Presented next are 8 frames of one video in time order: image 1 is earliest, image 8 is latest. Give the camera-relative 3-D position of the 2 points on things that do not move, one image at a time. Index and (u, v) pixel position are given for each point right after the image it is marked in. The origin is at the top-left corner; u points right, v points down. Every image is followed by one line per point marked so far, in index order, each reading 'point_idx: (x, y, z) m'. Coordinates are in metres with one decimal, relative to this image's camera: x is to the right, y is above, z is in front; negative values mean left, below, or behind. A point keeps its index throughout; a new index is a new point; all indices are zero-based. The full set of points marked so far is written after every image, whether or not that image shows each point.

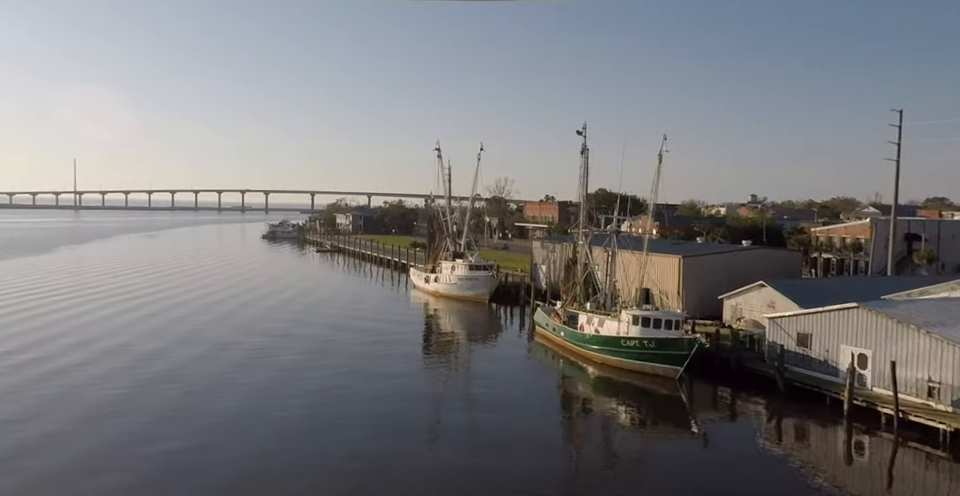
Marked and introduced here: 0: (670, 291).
0: (+5.1, -1.2, +18.6) m
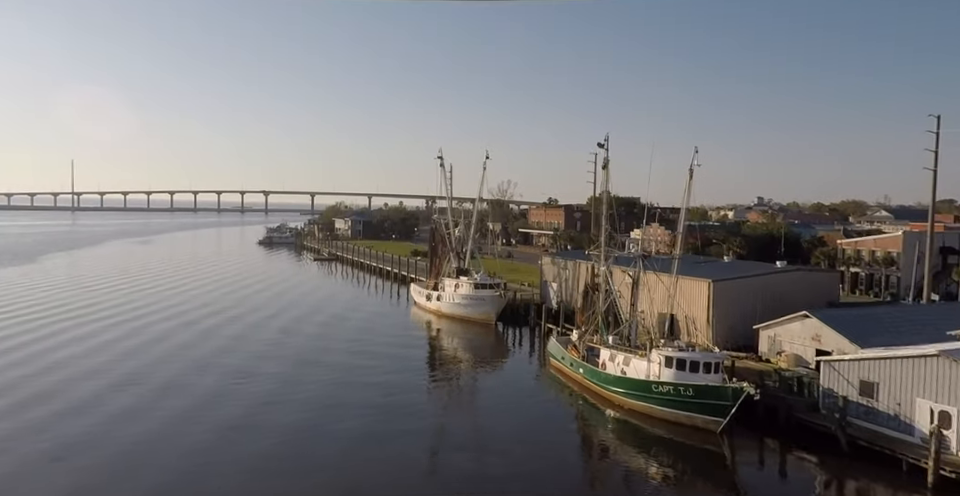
0: (+5.2, -1.7, +16.8) m
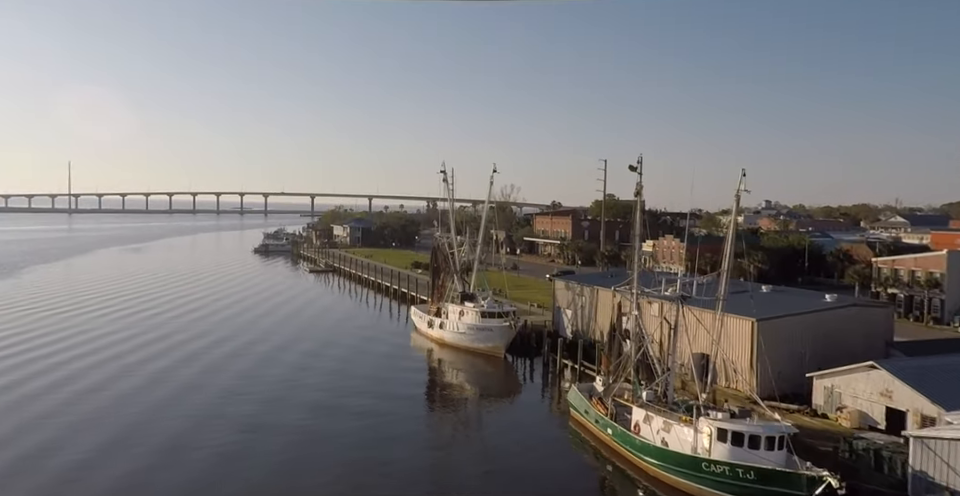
0: (+5.4, -2.4, +14.6) m
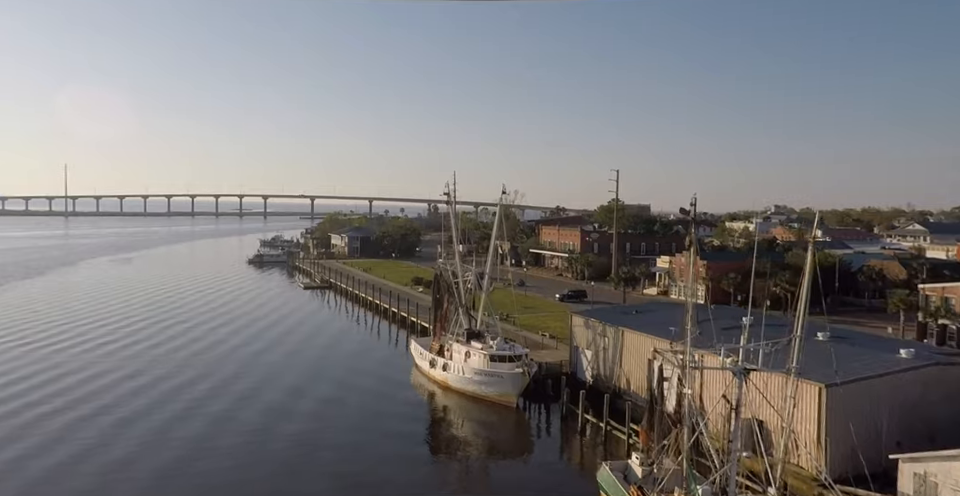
0: (+5.7, -3.3, +12.2) m
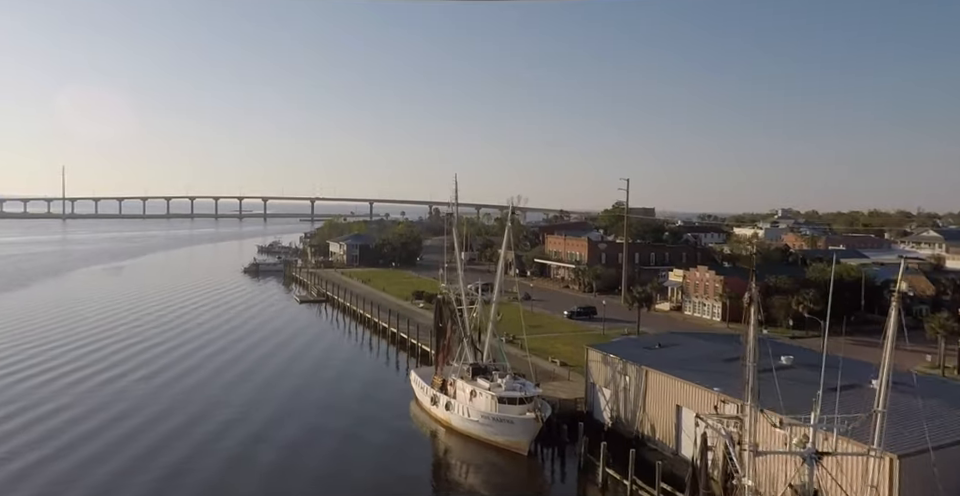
0: (+5.8, -4.0, +10.4) m
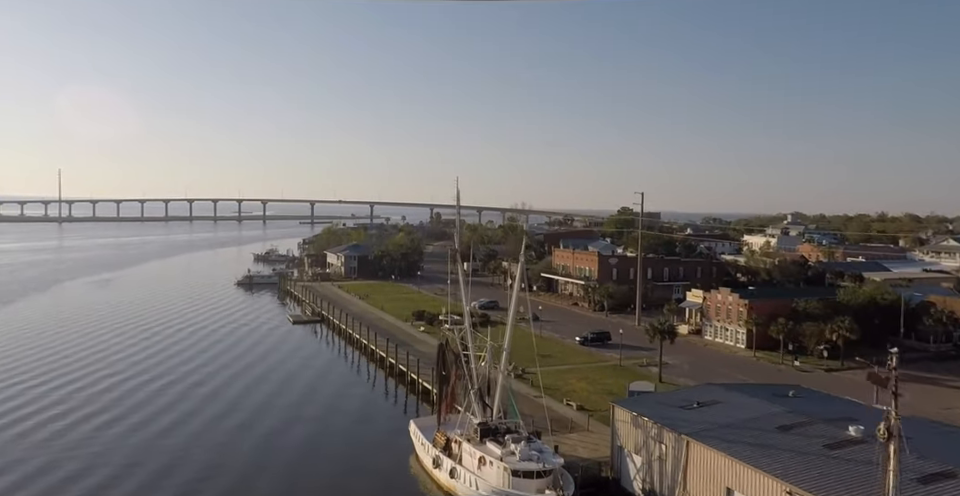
0: (+6.0, -4.9, +8.0) m
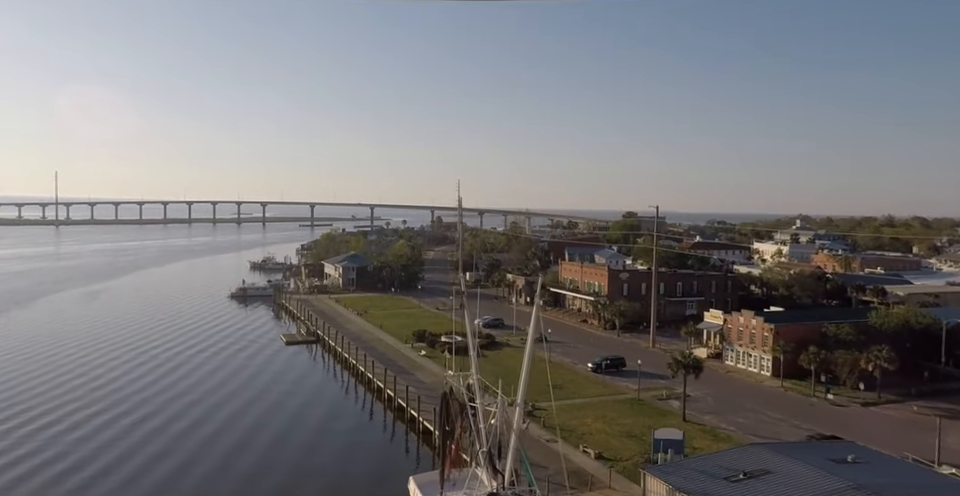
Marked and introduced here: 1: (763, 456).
0: (+6.2, -5.7, +5.9) m
1: (+5.5, -4.0, +13.7) m
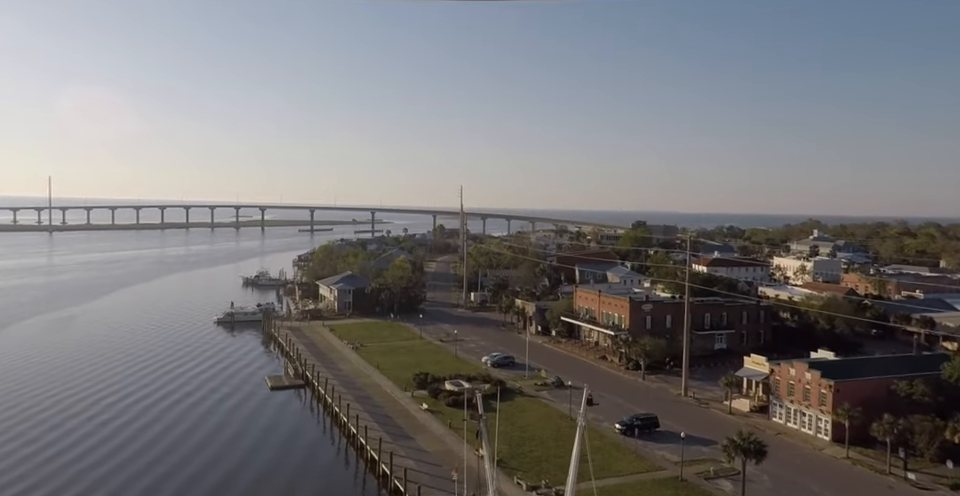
0: (+6.6, -7.2, +1.9) m
1: (+5.9, -5.5, +9.7) m
